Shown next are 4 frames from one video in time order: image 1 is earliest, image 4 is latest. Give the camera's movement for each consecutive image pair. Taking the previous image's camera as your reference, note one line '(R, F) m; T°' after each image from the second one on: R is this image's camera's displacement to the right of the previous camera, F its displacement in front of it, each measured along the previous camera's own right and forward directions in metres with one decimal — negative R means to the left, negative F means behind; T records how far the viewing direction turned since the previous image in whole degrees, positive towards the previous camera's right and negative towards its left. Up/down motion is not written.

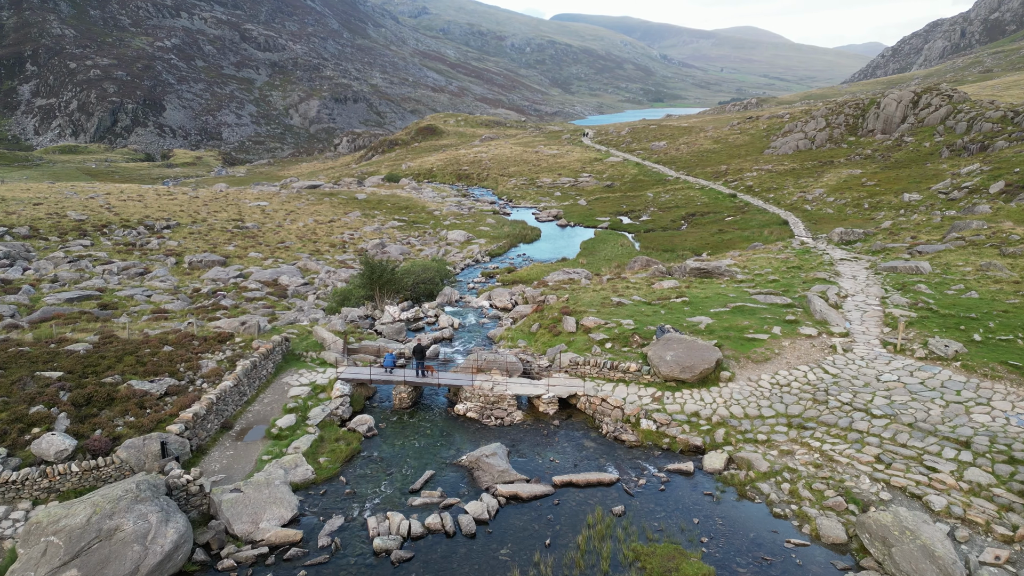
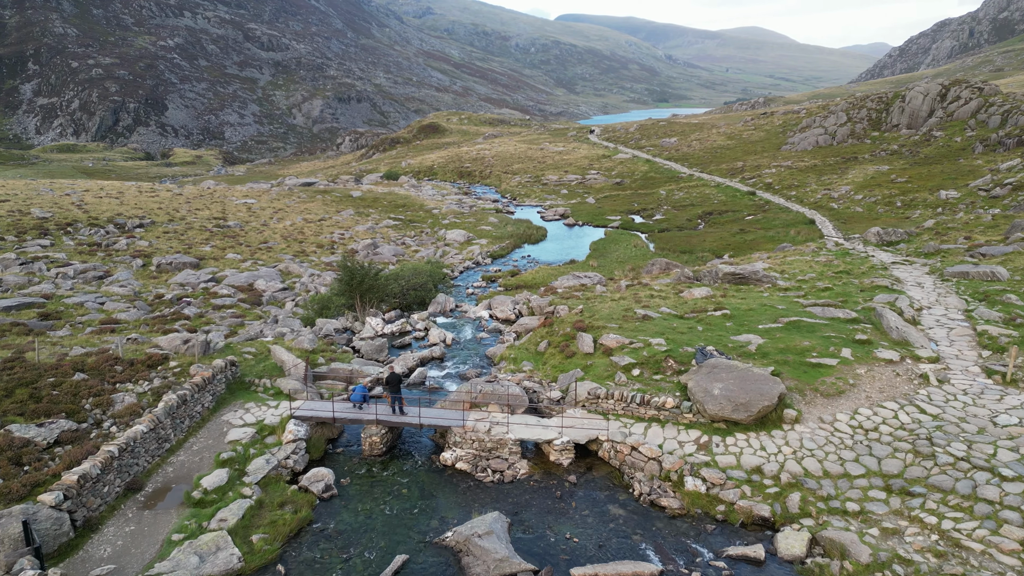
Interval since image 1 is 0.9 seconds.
(0.0, +6.2) m; 0°
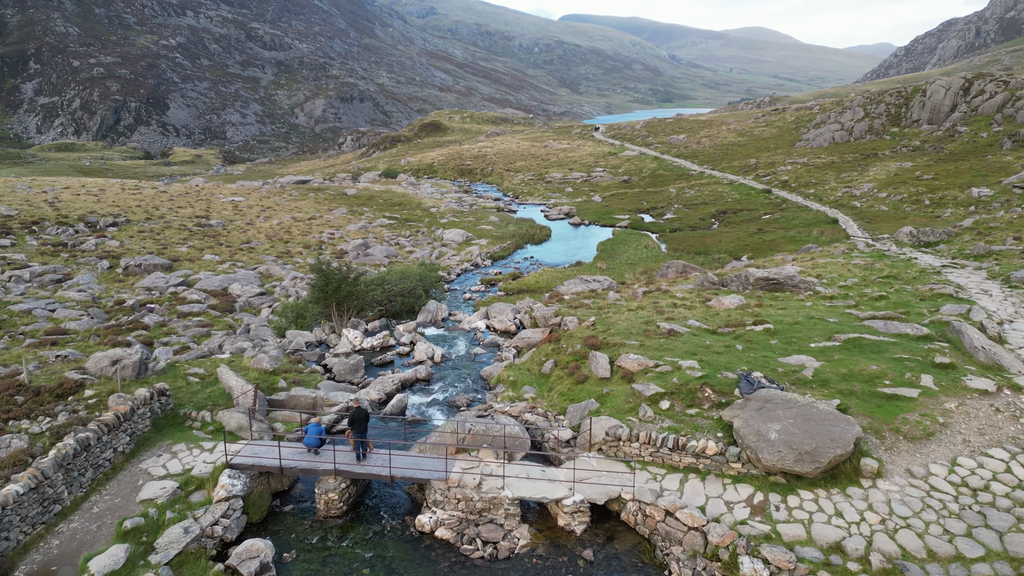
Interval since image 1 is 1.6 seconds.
(+0.1, +4.8) m; 0°
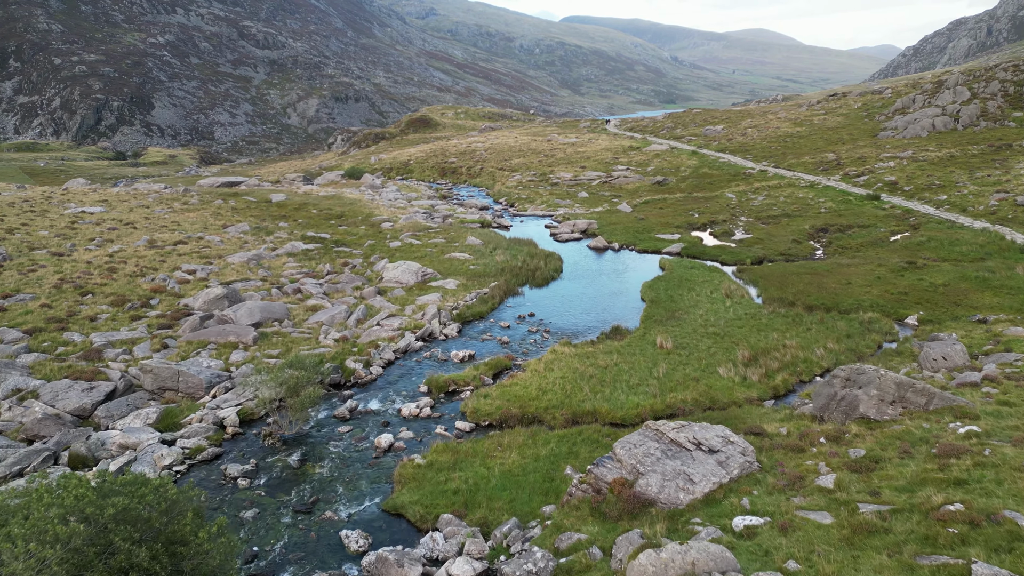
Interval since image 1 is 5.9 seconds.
(+0.8, +27.9) m; 0°
